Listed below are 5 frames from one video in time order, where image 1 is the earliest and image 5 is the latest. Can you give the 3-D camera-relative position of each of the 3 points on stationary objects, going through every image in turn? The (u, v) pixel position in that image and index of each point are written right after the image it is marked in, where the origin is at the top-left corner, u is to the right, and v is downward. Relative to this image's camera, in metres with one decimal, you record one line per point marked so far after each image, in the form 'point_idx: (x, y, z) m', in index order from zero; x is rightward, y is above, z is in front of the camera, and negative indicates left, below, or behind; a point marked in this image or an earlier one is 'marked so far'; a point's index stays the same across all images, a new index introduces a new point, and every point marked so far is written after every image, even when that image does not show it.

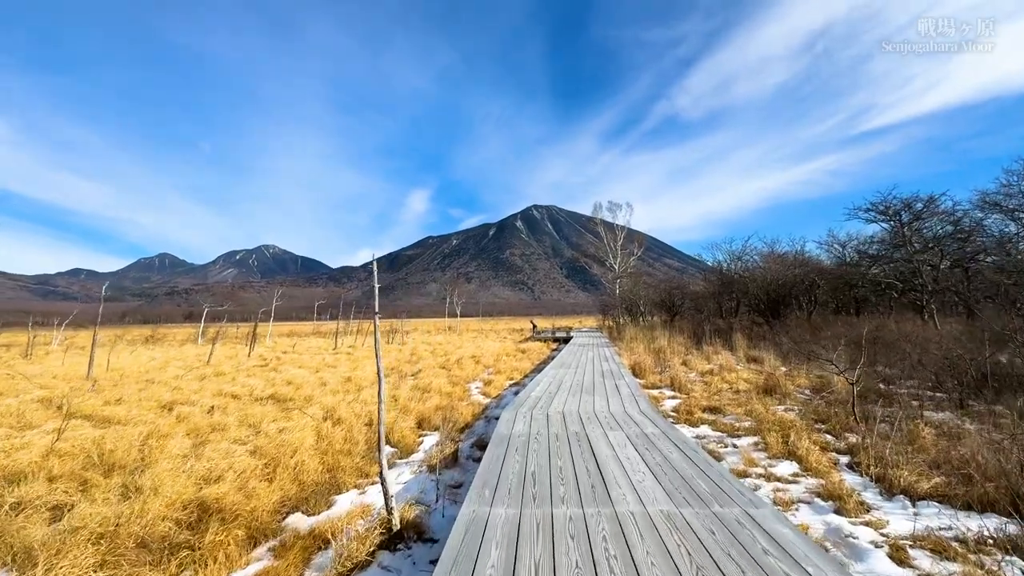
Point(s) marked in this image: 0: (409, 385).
0: (-1.9, -1.8, +8.7) m
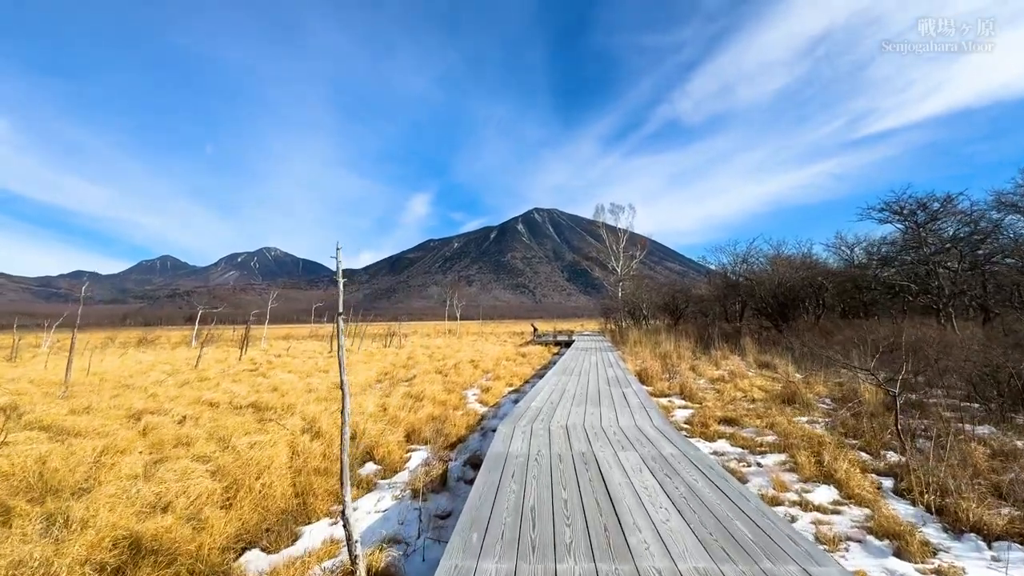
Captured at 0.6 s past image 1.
0: (-2.0, -1.9, +8.2) m
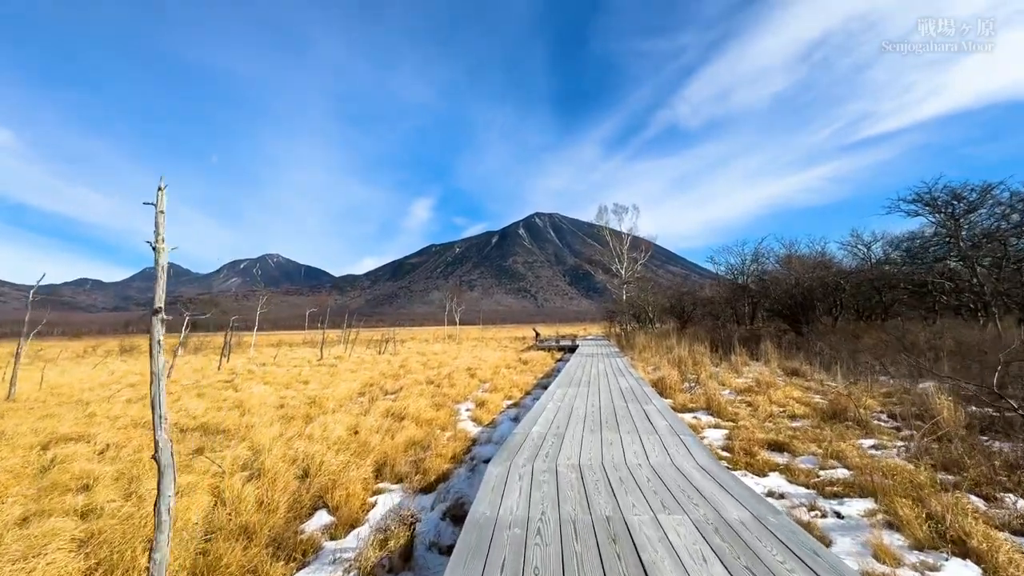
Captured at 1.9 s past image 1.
0: (-2.0, -1.8, +7.0) m
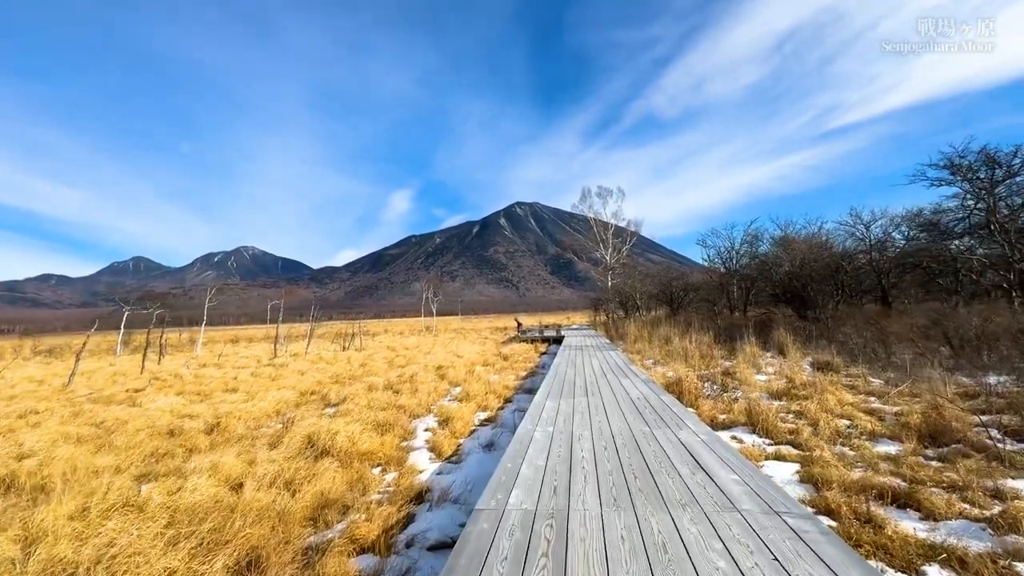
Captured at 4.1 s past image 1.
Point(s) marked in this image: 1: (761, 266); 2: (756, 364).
0: (-2.3, -1.6, +5.0) m
1: (+10.5, +1.0, +19.4) m
2: (+4.9, -1.5, +9.3) m
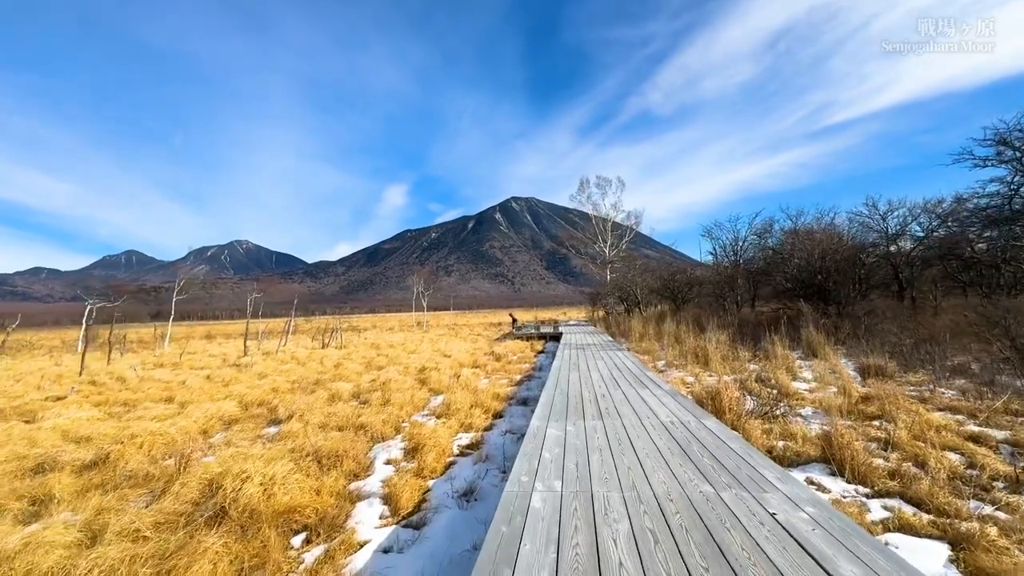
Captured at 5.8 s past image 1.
0: (-2.4, -1.5, +3.5) m
1: (+10.3, +1.2, +18.0) m
2: (+4.8, -1.3, +7.9) m
